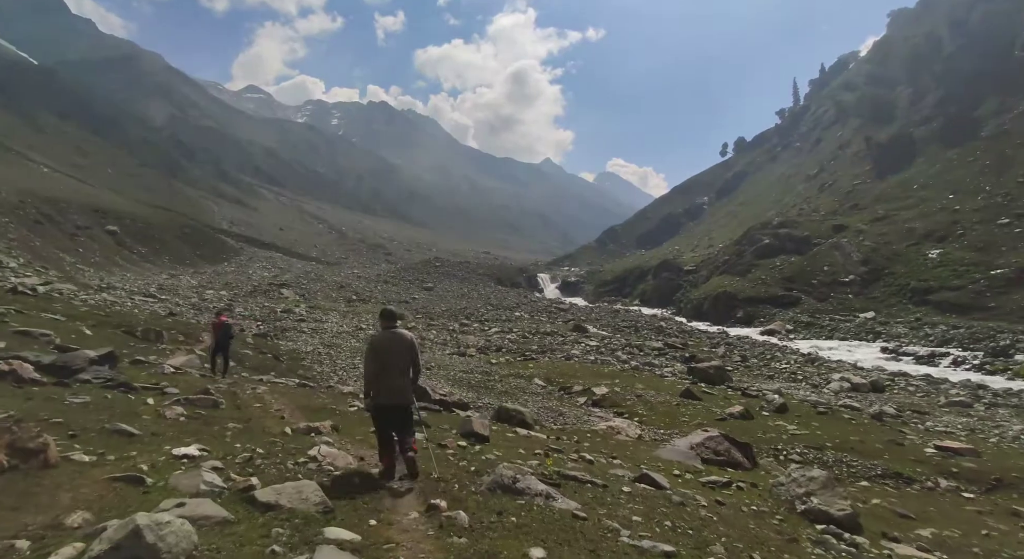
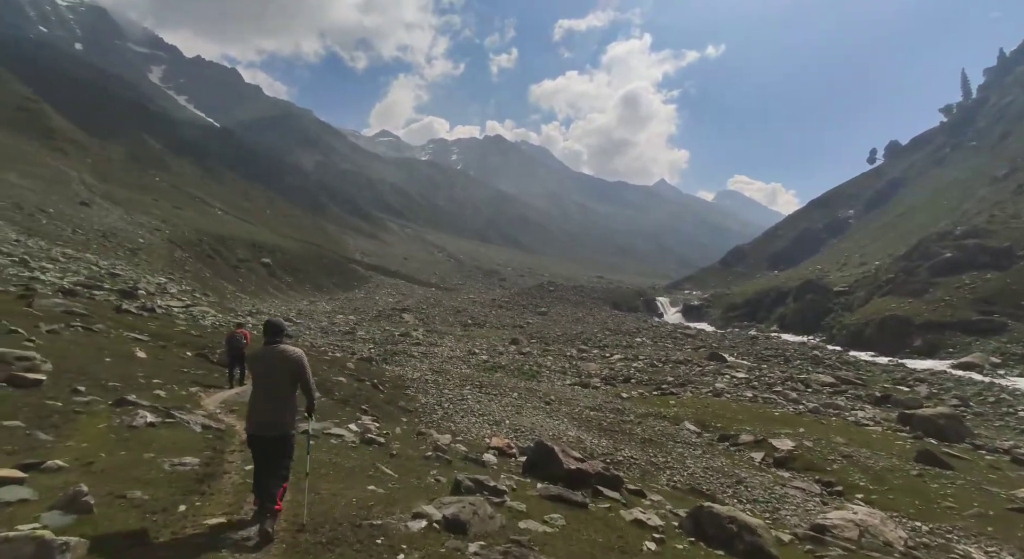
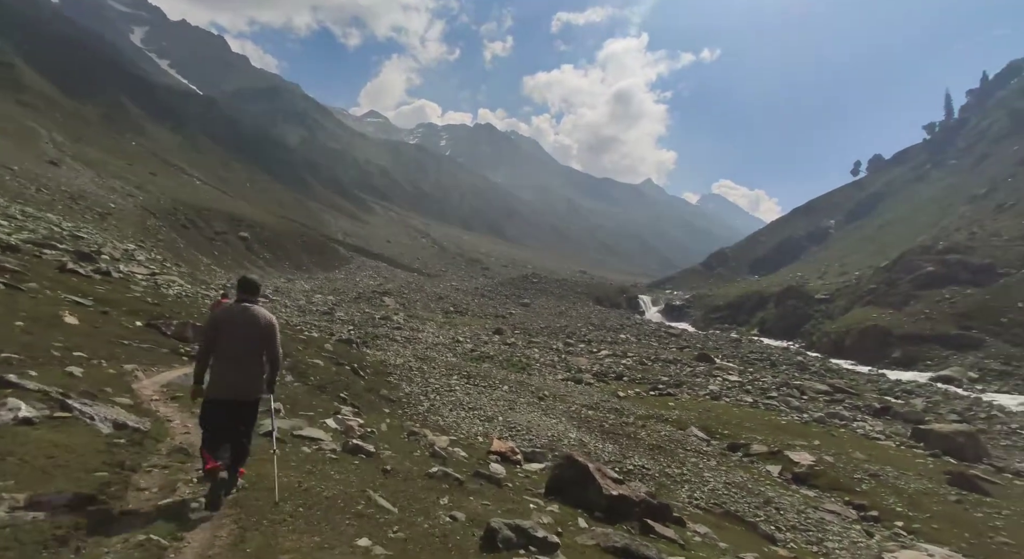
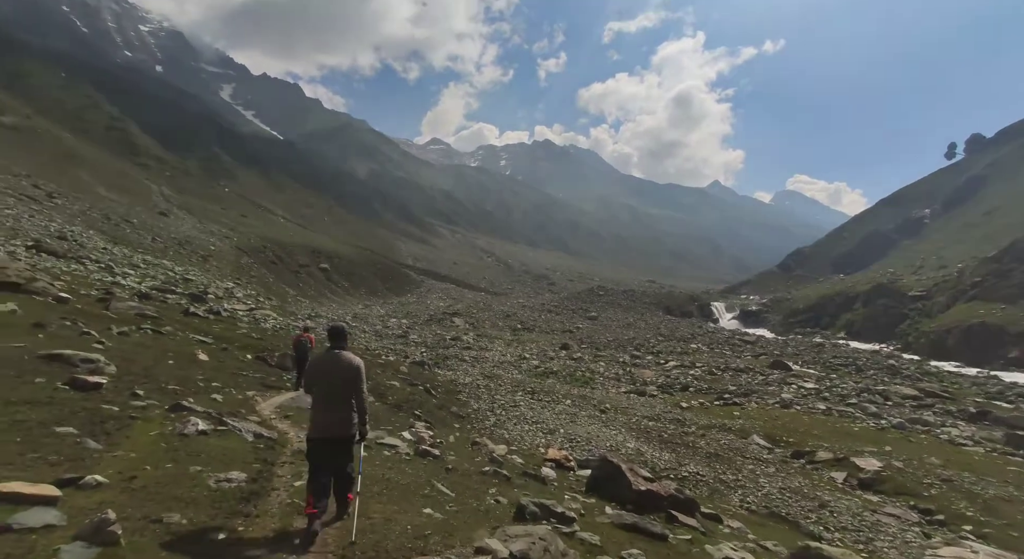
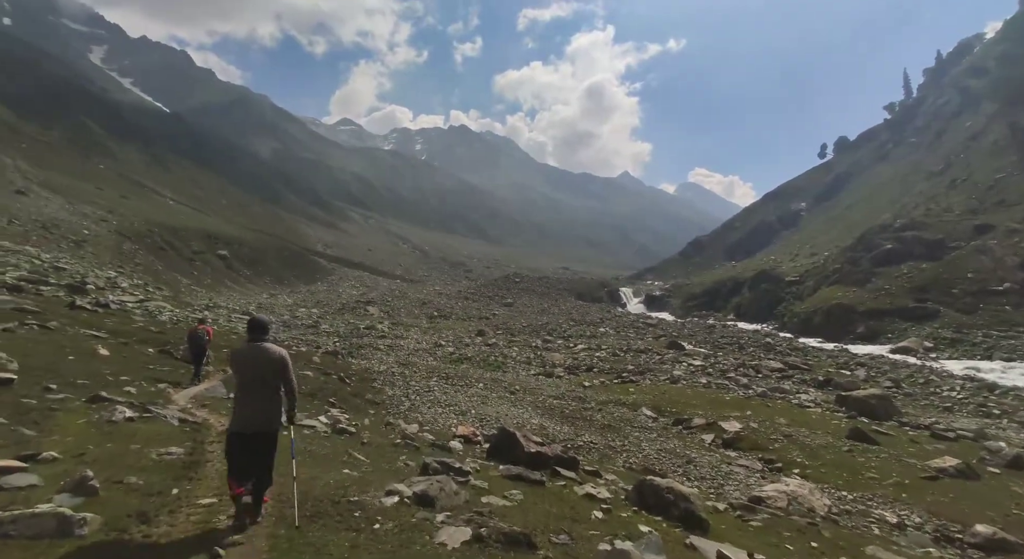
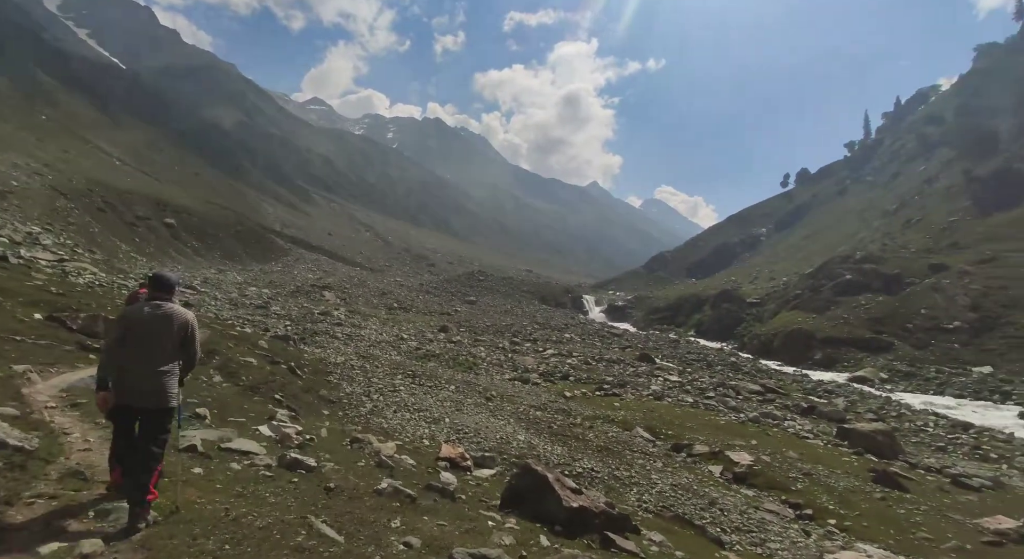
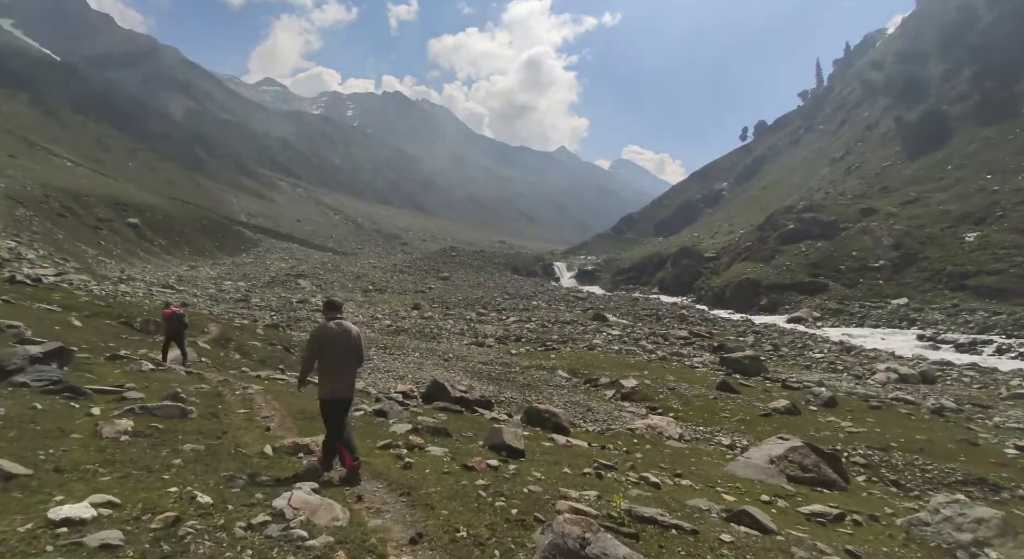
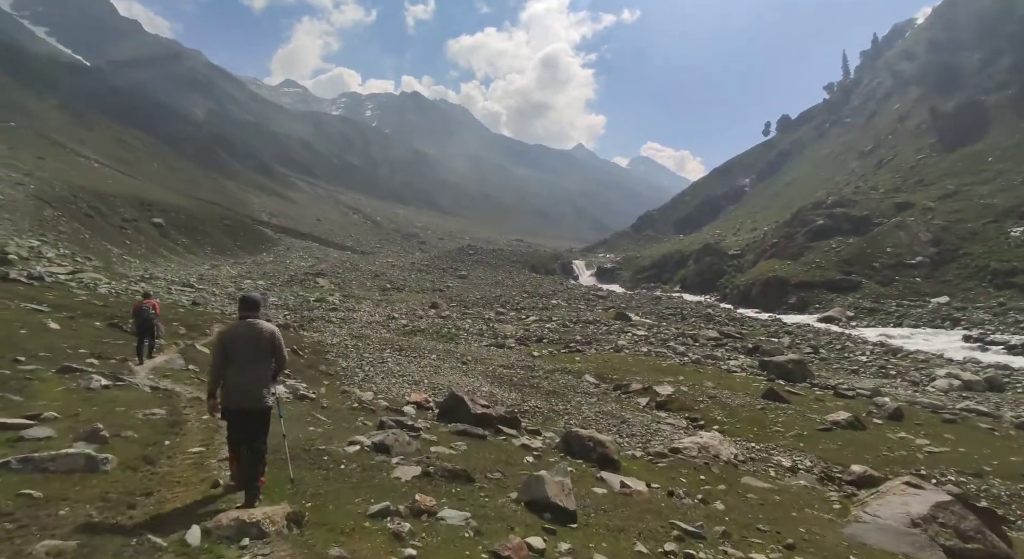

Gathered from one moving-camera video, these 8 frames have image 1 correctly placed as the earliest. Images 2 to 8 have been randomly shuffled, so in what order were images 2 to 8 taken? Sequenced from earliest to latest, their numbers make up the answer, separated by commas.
7, 8, 5, 2, 4, 3, 6
